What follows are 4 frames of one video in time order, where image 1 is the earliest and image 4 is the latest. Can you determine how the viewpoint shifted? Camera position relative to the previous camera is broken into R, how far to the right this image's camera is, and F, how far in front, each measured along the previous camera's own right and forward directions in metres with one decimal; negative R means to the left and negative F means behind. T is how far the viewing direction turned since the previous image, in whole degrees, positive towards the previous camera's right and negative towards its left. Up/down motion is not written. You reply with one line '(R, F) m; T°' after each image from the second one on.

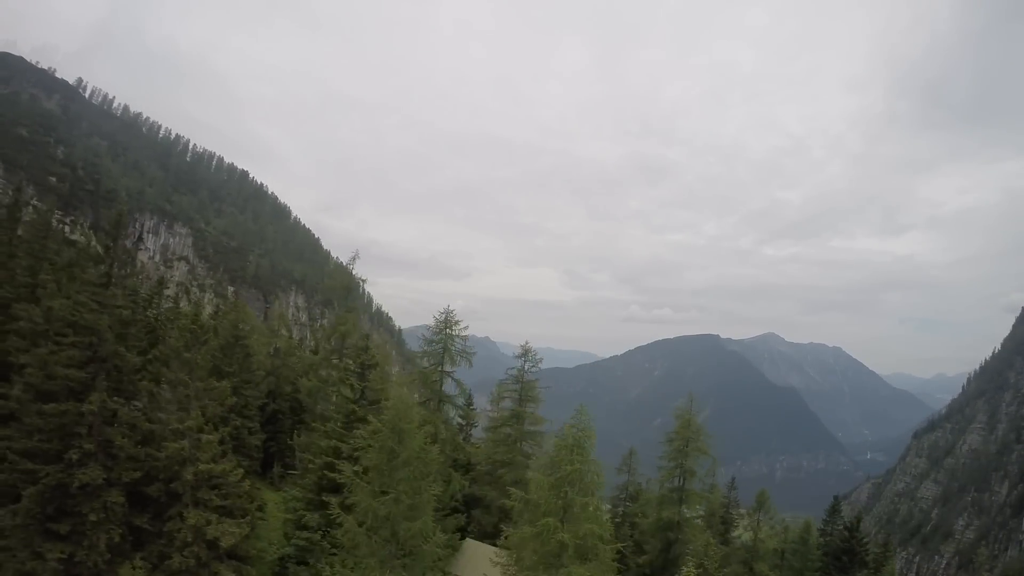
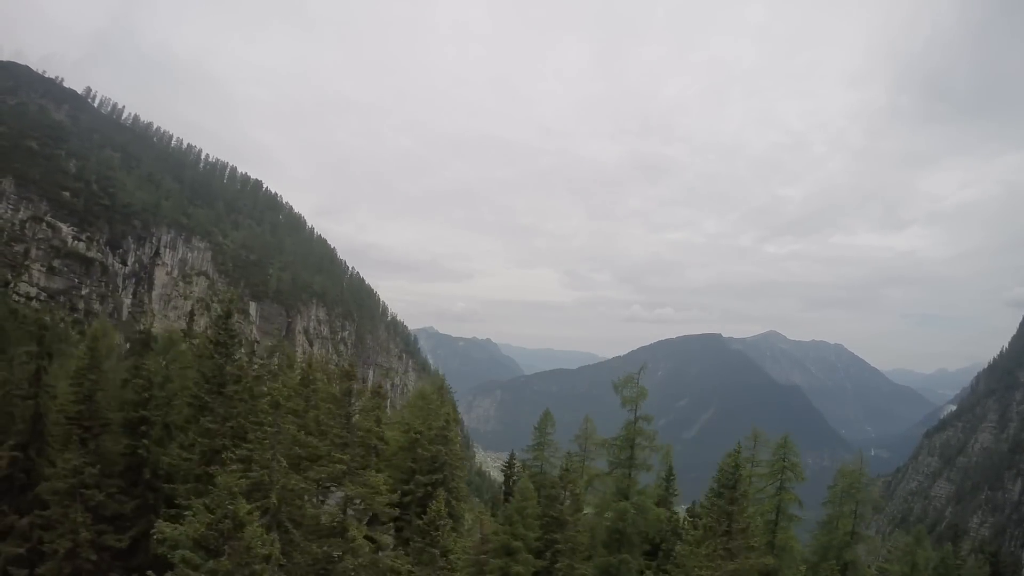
(-6.6, +1.8) m; +1°
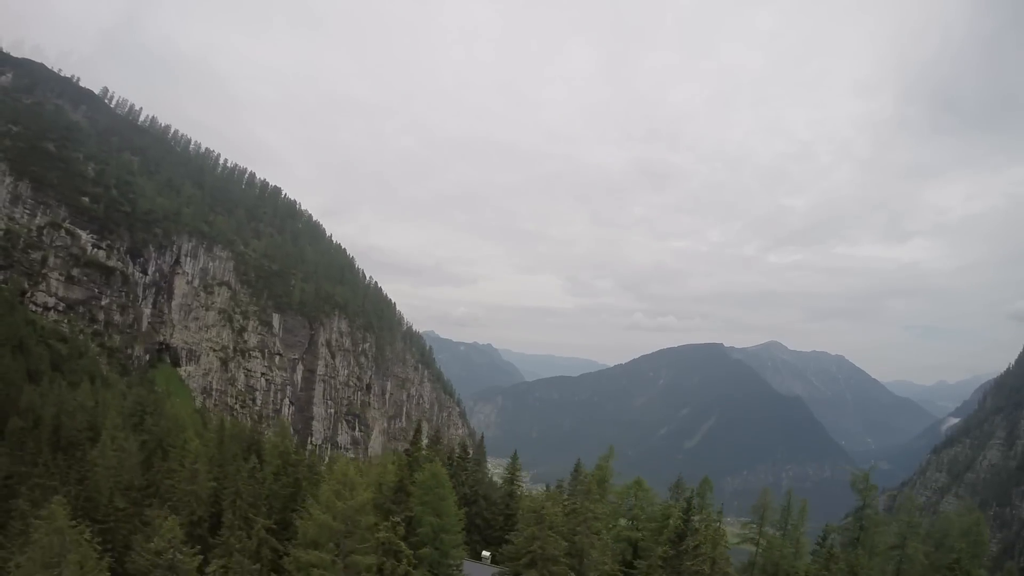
(-6.6, +1.9) m; +1°
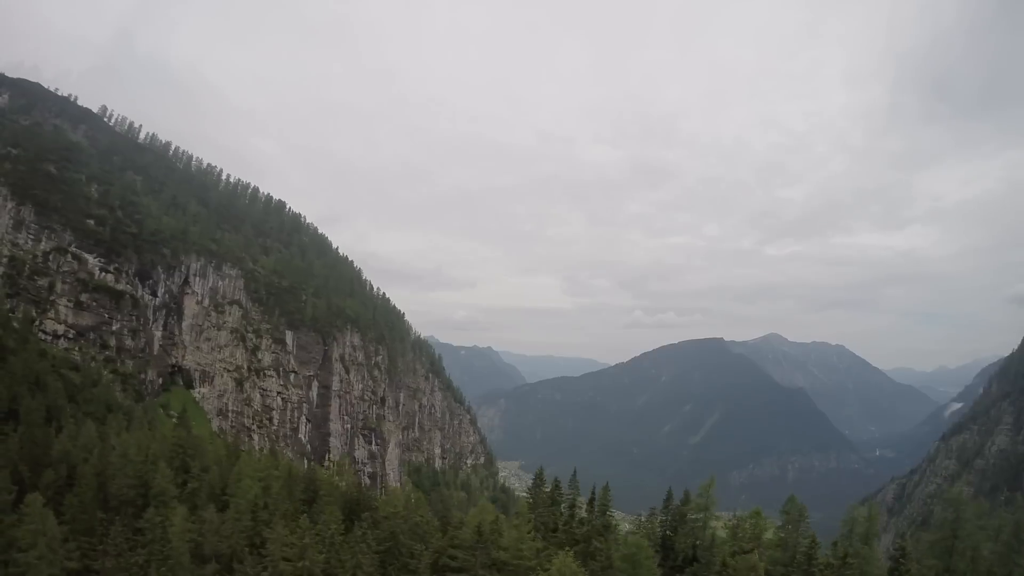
(-3.7, +1.0) m; +1°
